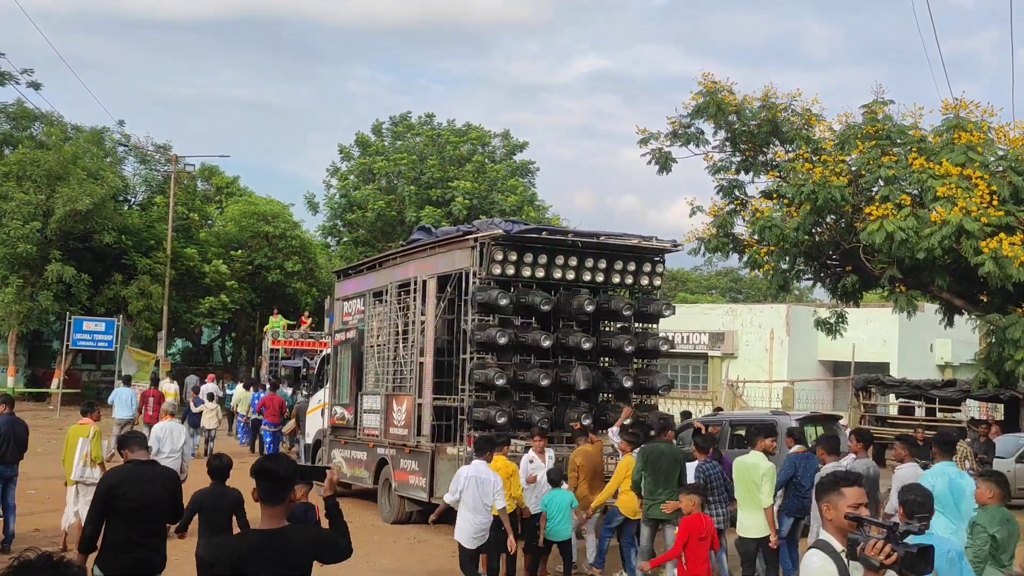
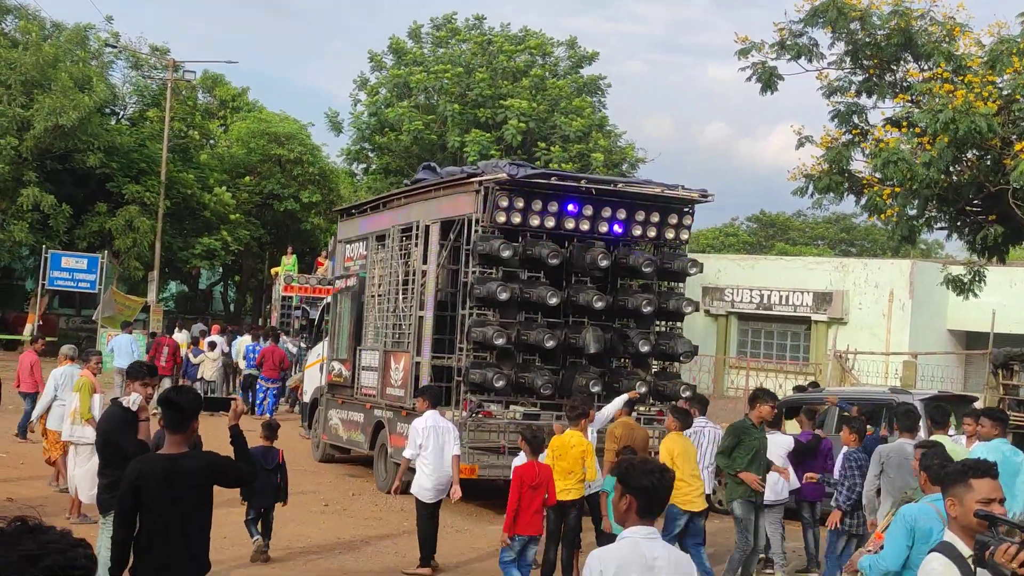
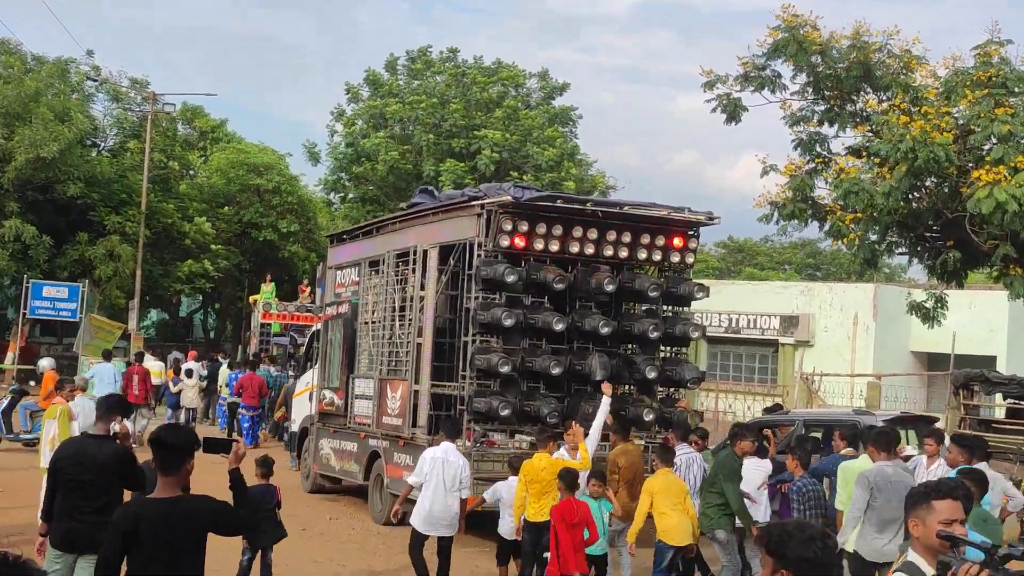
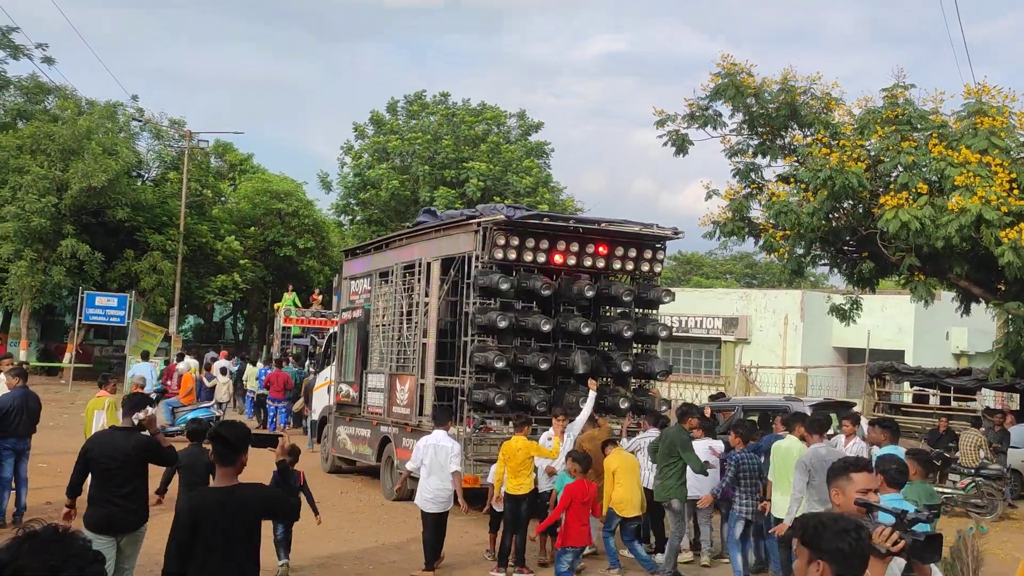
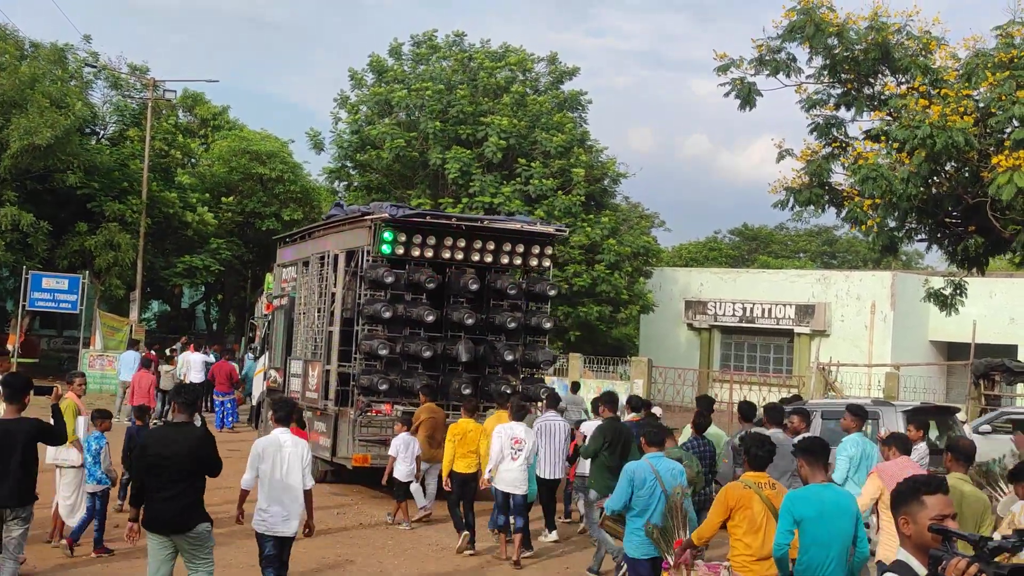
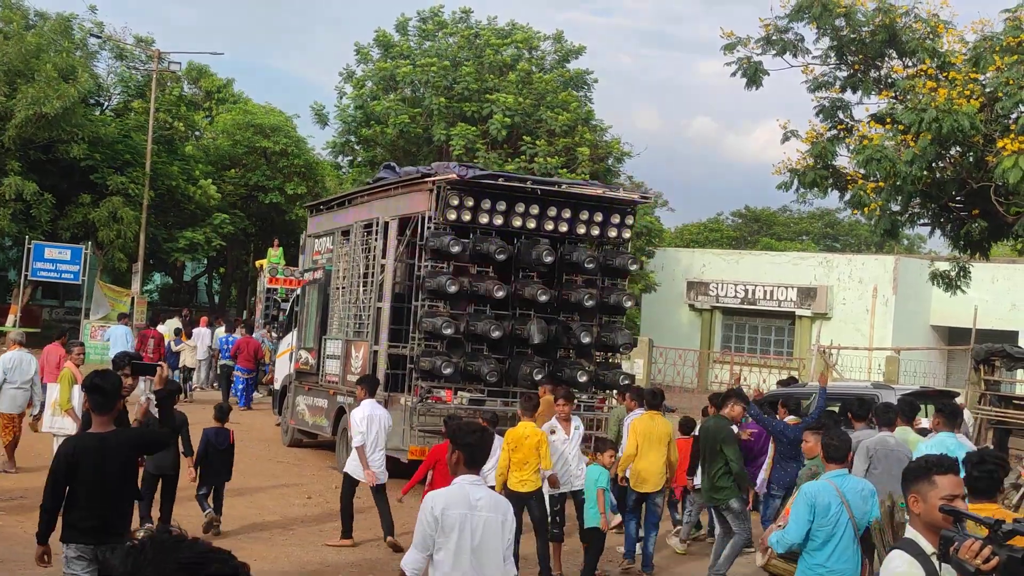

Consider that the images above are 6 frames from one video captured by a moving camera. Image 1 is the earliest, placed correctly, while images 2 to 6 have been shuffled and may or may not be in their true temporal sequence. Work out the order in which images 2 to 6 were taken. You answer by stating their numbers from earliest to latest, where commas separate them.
4, 3, 2, 6, 5
